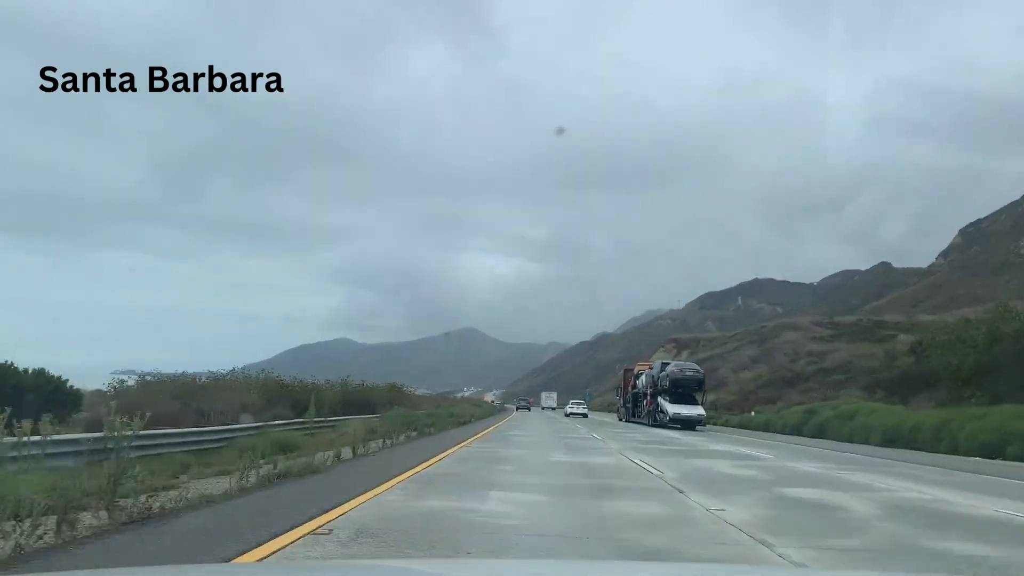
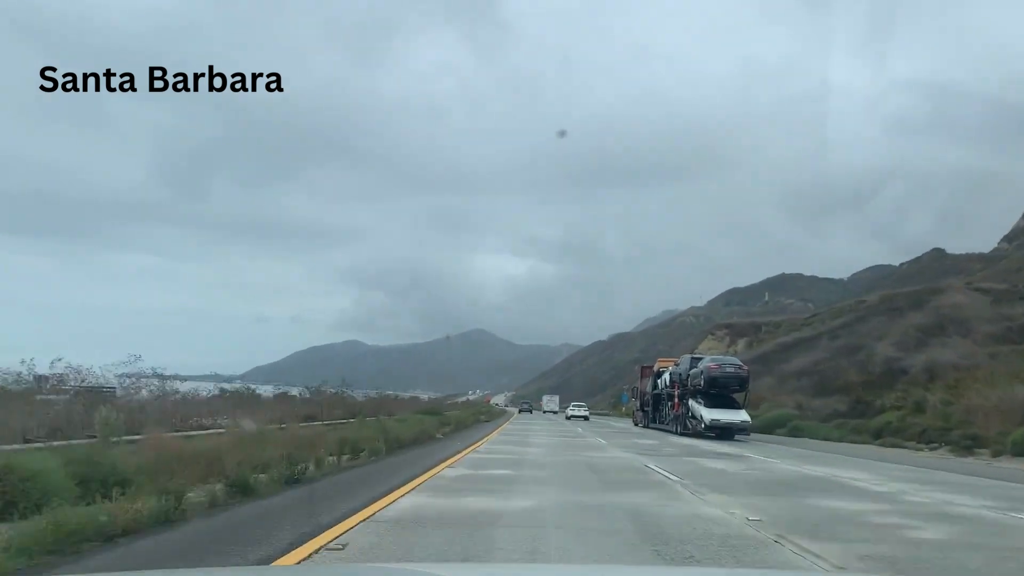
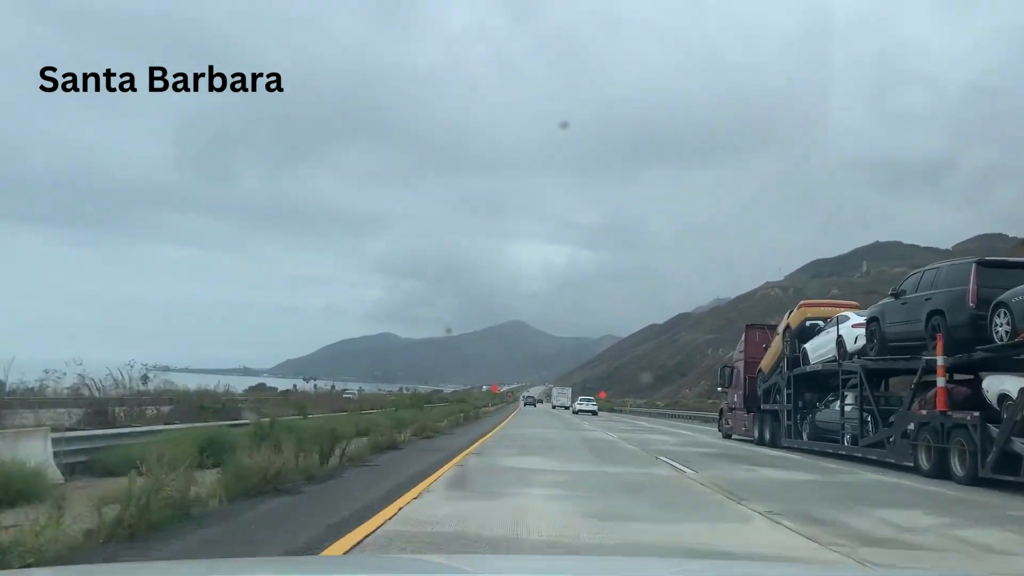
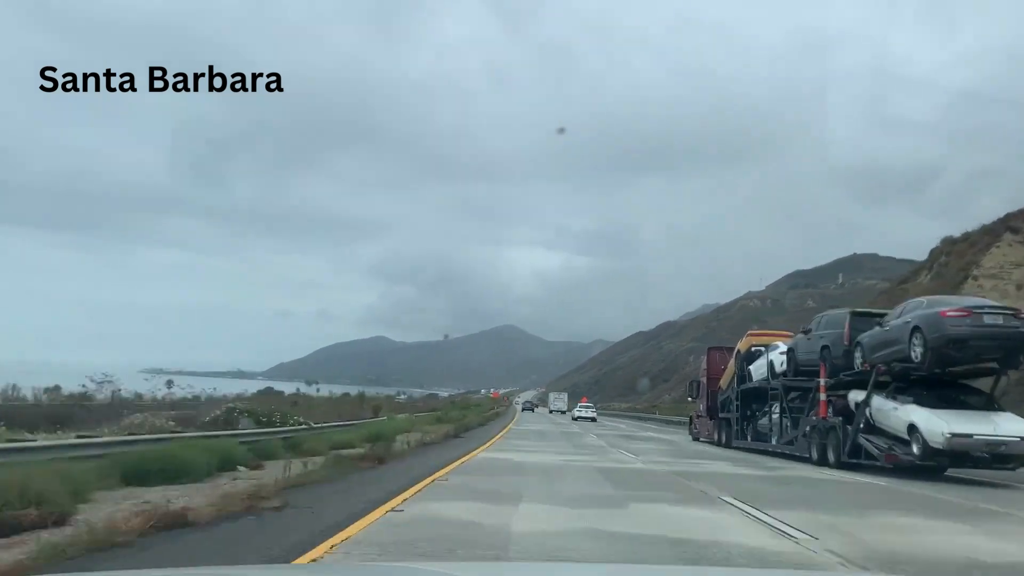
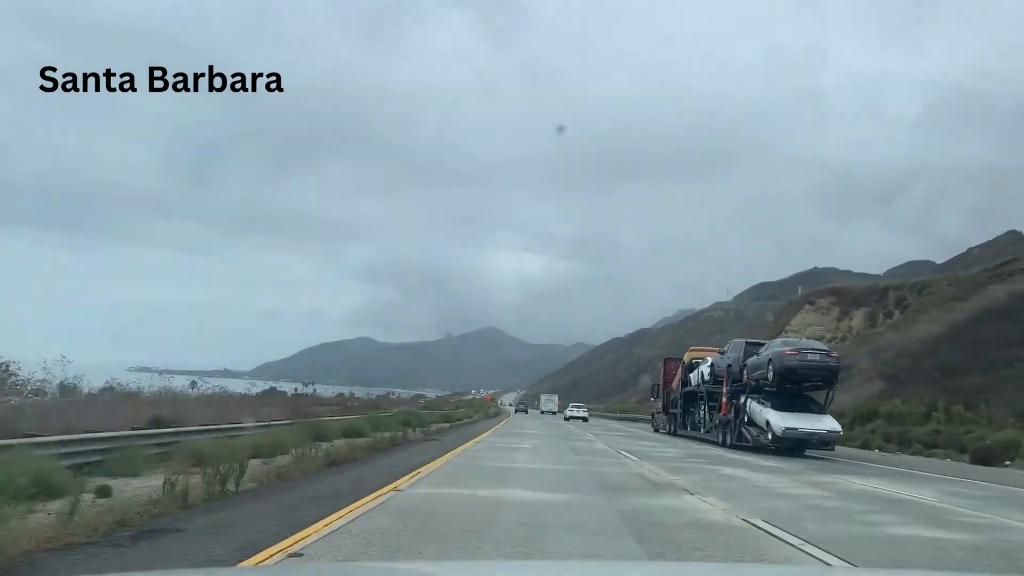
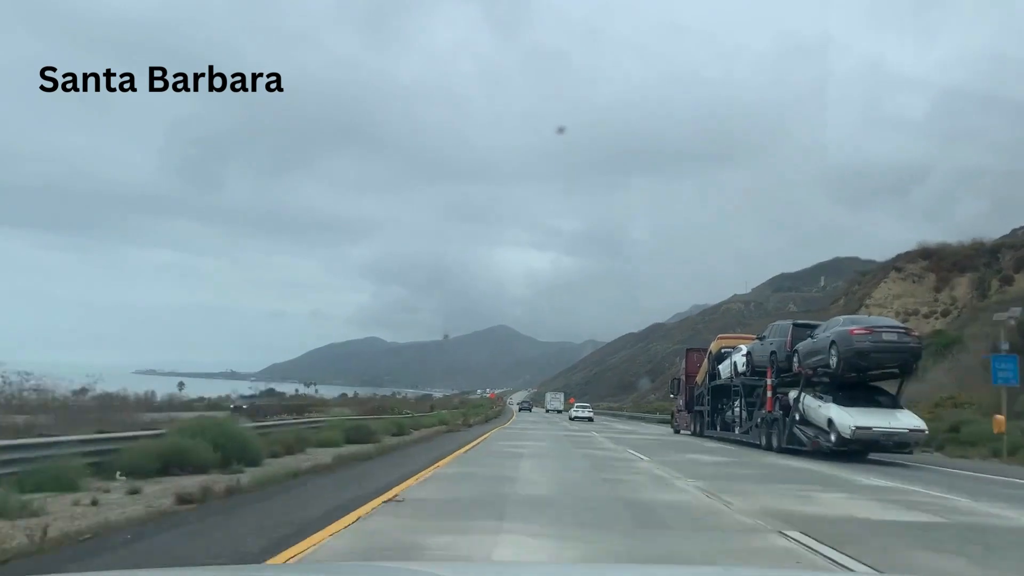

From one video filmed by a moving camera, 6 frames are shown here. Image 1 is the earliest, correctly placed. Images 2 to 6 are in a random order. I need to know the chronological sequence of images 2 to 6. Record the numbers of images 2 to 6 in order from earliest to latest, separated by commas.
2, 5, 6, 4, 3
